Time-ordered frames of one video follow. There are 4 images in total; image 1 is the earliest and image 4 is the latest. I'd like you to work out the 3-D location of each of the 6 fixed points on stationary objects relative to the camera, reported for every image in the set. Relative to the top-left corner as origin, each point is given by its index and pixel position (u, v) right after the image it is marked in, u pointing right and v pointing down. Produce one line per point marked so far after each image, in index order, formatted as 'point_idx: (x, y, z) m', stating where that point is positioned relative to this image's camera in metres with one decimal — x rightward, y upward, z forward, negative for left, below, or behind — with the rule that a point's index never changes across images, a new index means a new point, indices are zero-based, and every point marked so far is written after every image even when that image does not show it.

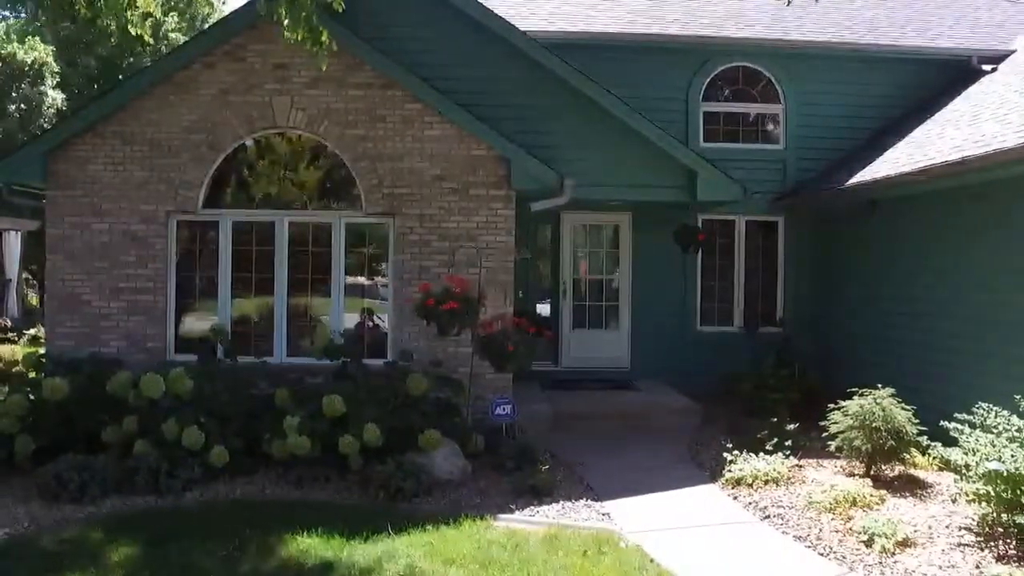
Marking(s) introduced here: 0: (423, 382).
0: (-1.3, -1.4, +7.5) m
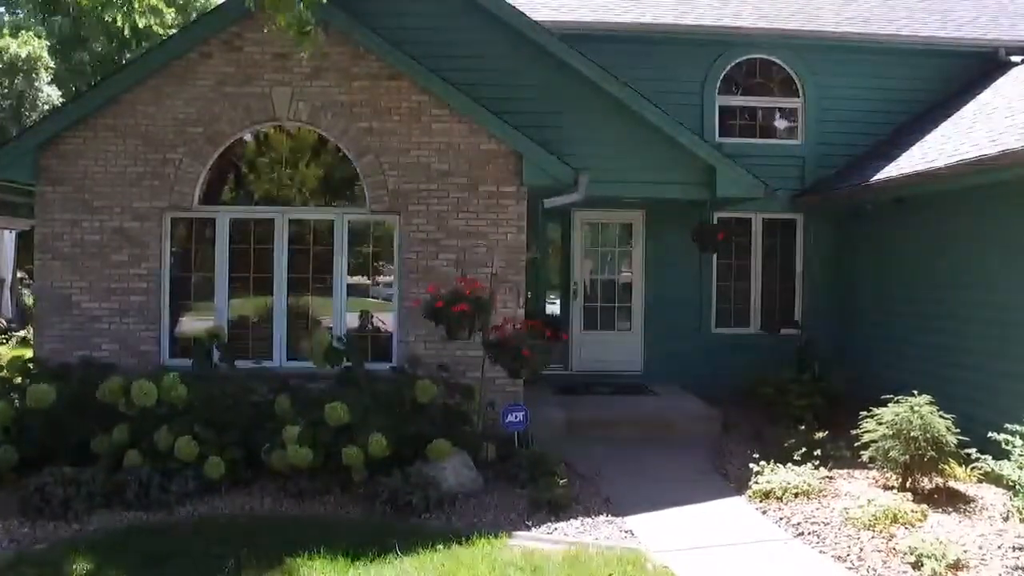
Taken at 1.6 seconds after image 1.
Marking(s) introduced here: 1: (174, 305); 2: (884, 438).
0: (-1.1, -1.4, +7.1) m
1: (-6.0, -0.3, +8.9) m
2: (+4.8, -2.0, +6.5) m
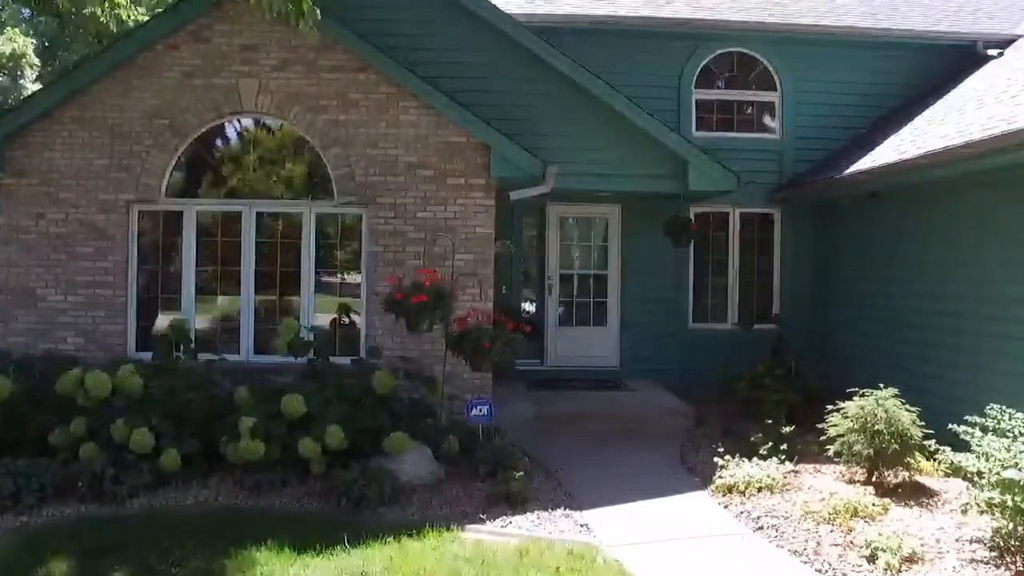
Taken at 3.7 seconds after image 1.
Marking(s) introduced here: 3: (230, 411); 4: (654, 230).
0: (-1.7, -1.3, +7.0) m
1: (-6.5, -0.2, +8.8) m
2: (+4.3, -1.8, +6.4) m
3: (-4.0, -1.7, +7.0) m
4: (+3.0, +1.2, +10.7) m
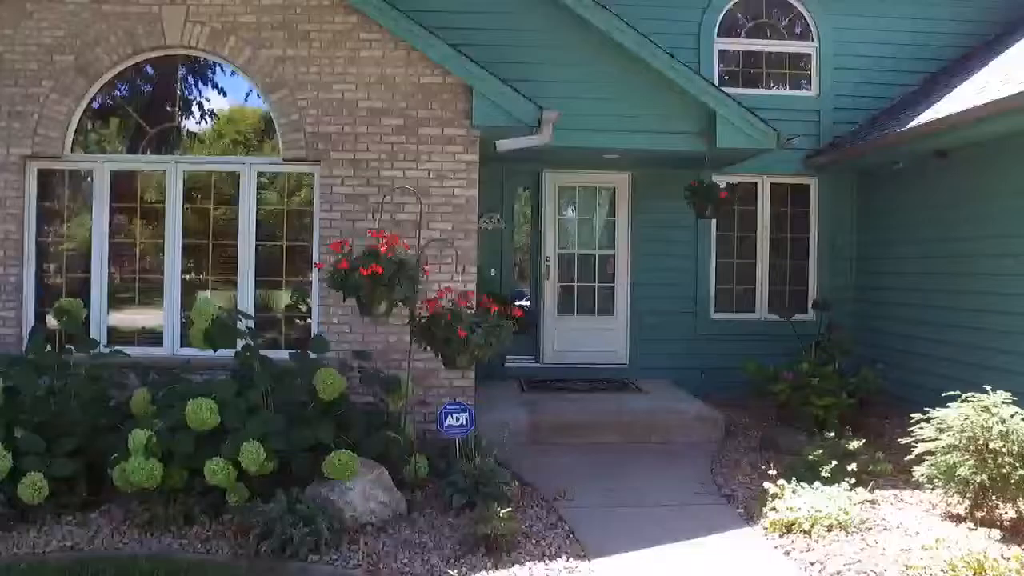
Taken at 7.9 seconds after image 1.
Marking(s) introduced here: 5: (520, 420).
0: (-1.8, -1.0, +5.4) m
1: (-6.7, +0.1, +7.0) m
2: (+4.1, -1.5, +4.8) m
3: (-4.1, -1.4, +5.3) m
4: (+2.8, +1.5, +9.0) m
5: (+0.1, -1.8, +6.8) m
